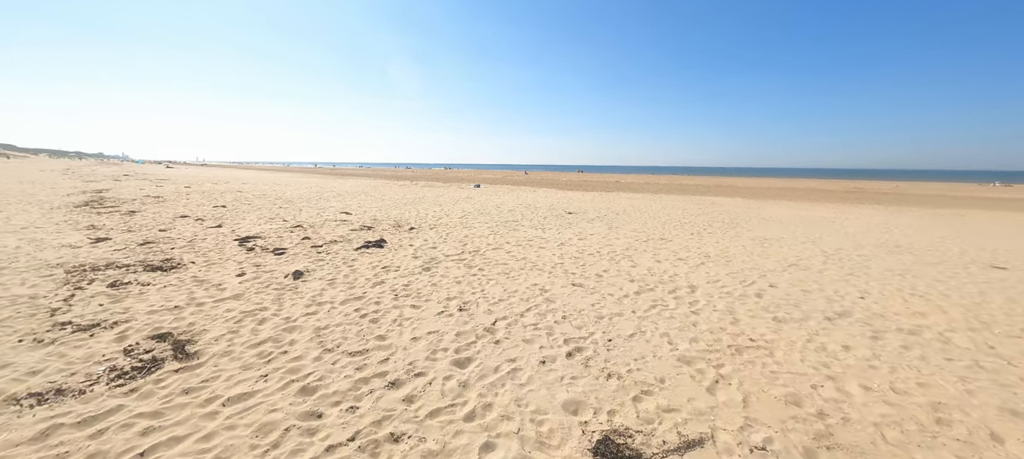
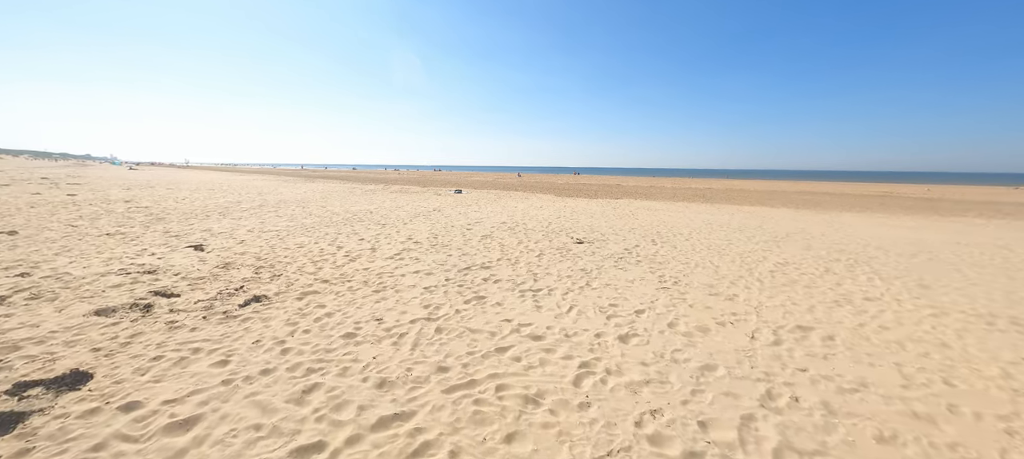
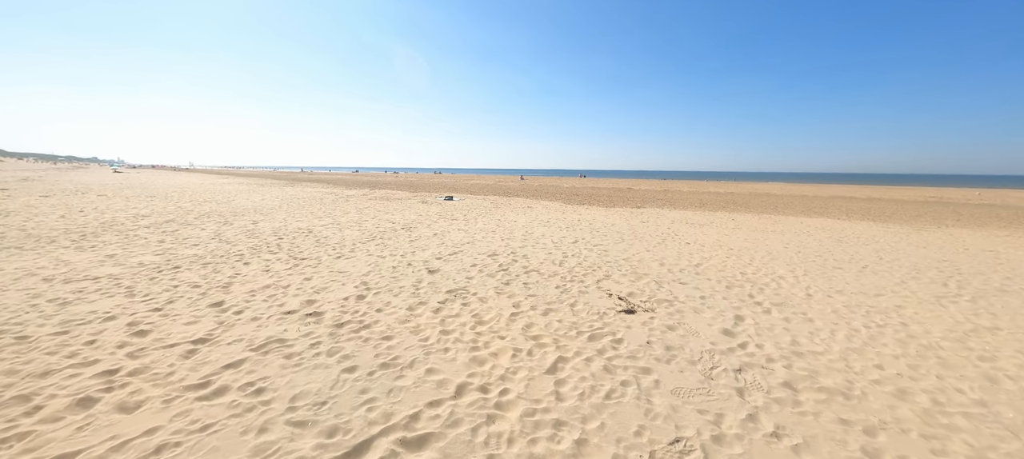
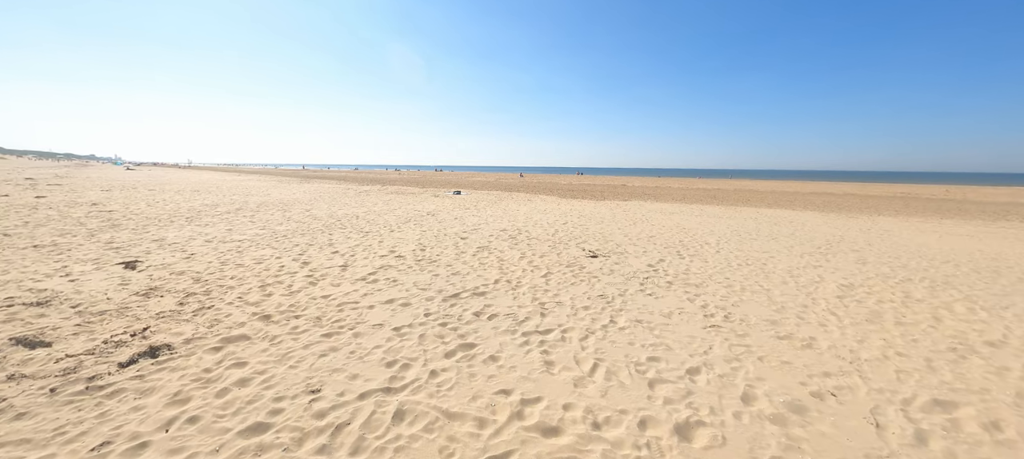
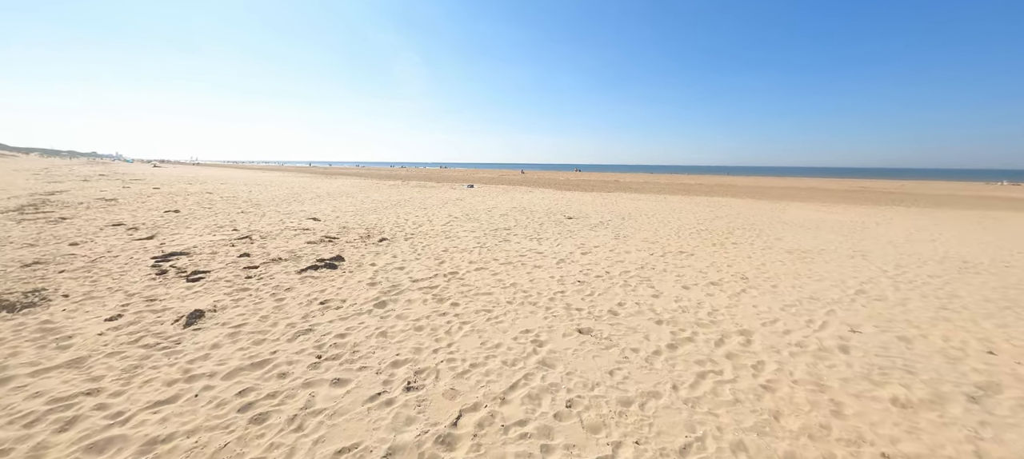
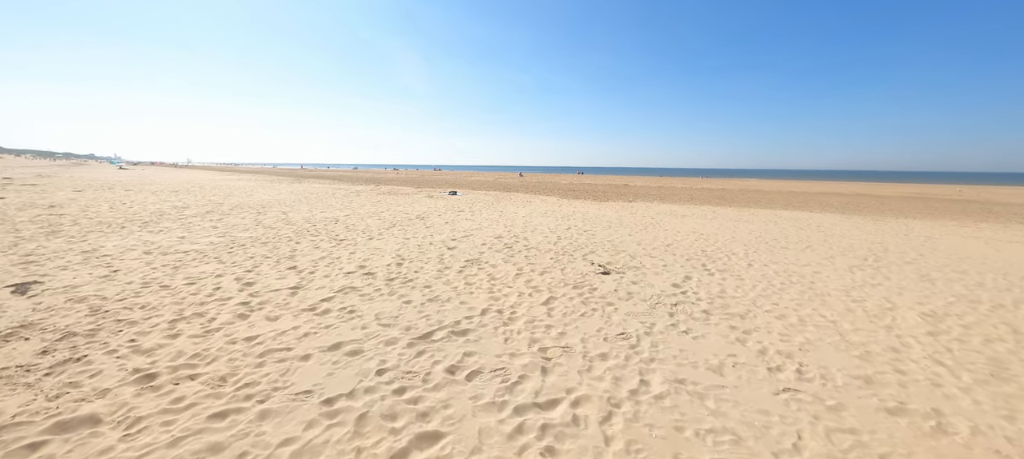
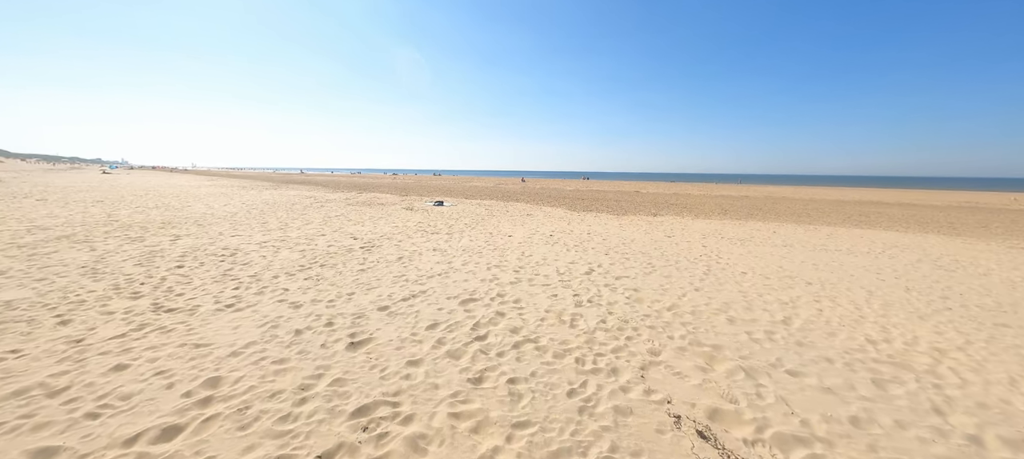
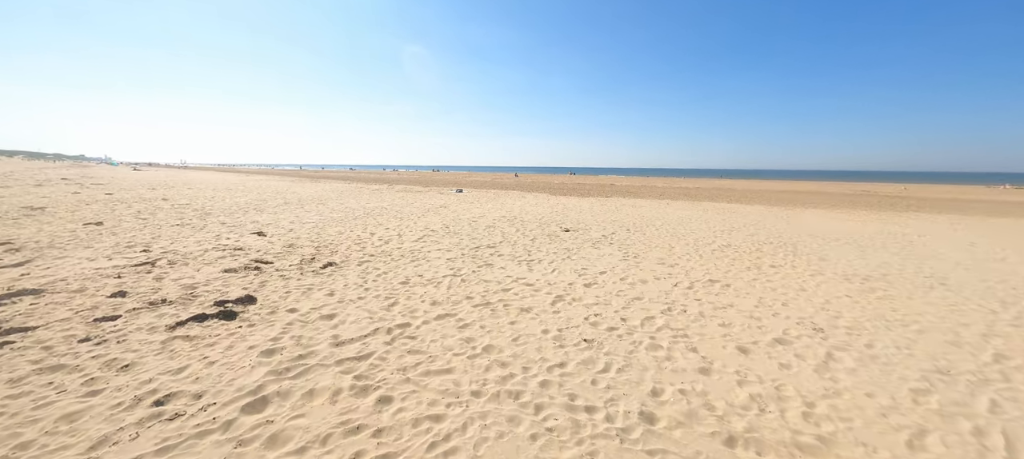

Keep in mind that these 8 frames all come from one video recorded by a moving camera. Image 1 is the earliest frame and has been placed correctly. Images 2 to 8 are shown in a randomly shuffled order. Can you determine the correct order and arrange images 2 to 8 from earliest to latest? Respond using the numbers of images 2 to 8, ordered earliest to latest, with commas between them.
5, 8, 2, 4, 6, 3, 7
